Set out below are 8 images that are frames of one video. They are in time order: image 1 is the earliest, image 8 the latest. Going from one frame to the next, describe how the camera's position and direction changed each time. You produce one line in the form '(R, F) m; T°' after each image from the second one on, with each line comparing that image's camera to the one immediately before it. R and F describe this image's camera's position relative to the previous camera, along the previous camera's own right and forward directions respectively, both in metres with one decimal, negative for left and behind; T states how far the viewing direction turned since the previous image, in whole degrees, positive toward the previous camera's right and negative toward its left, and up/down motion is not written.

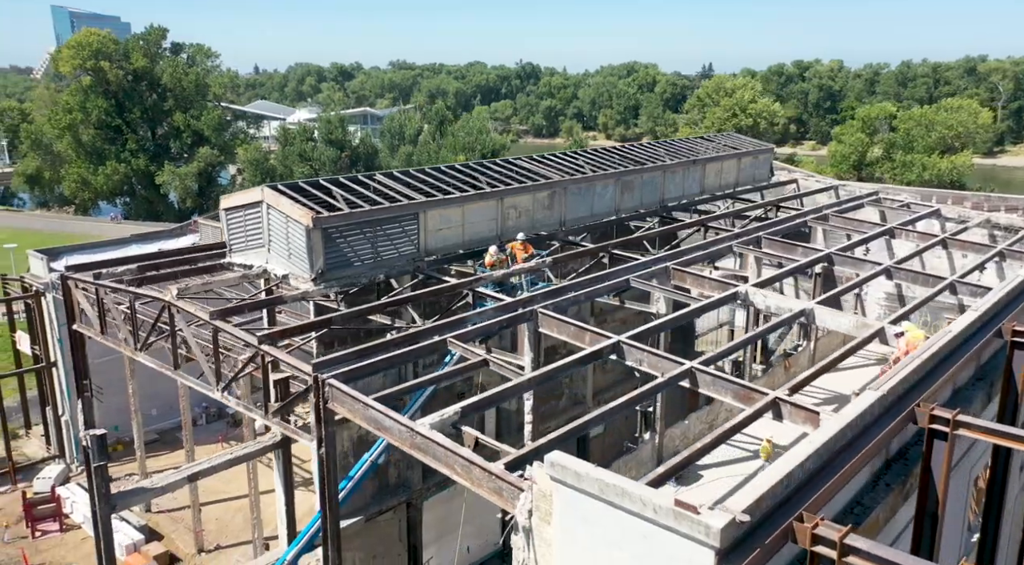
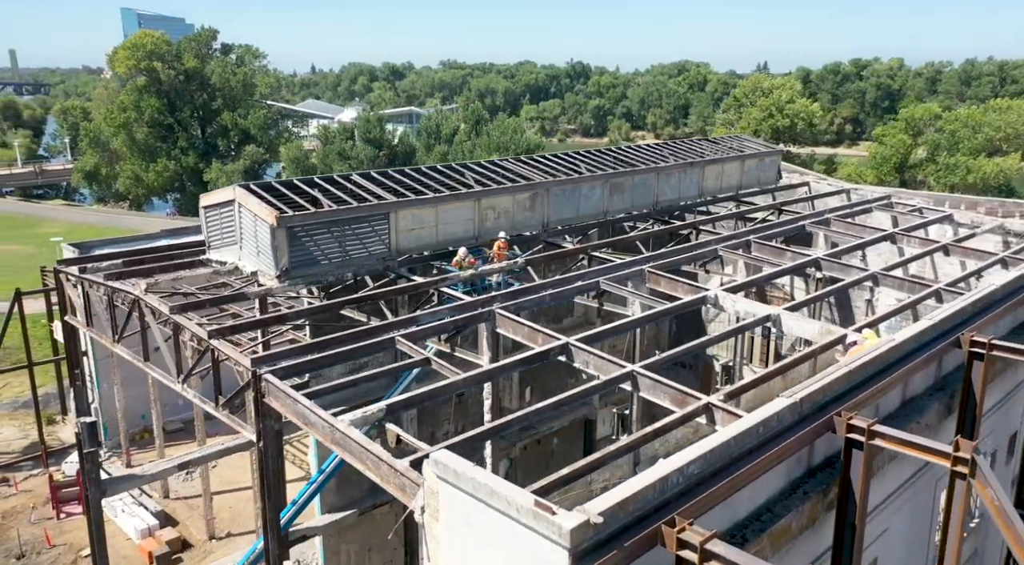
(+1.7, -0.2) m; -4°
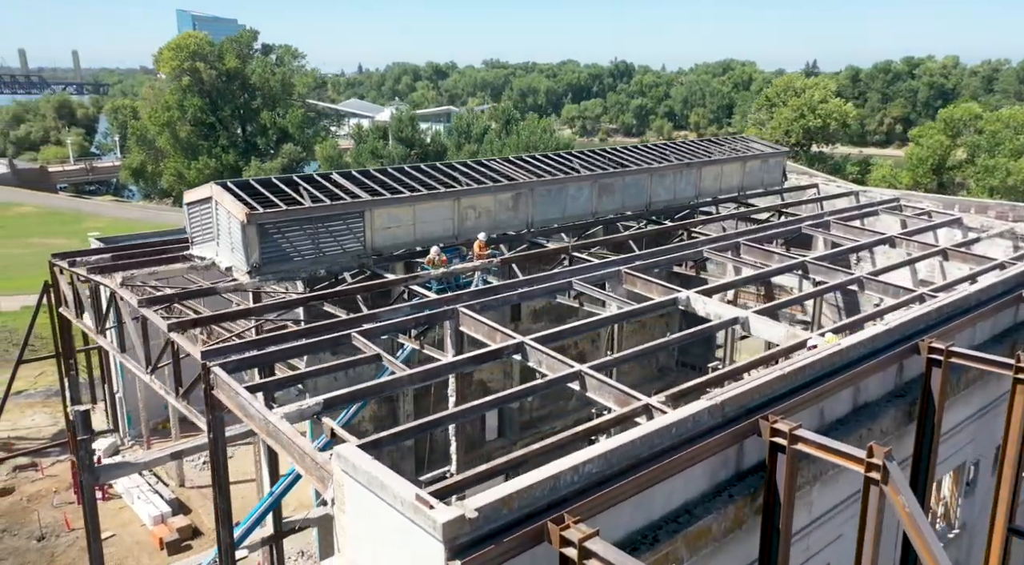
(+1.5, -0.1) m; -4°
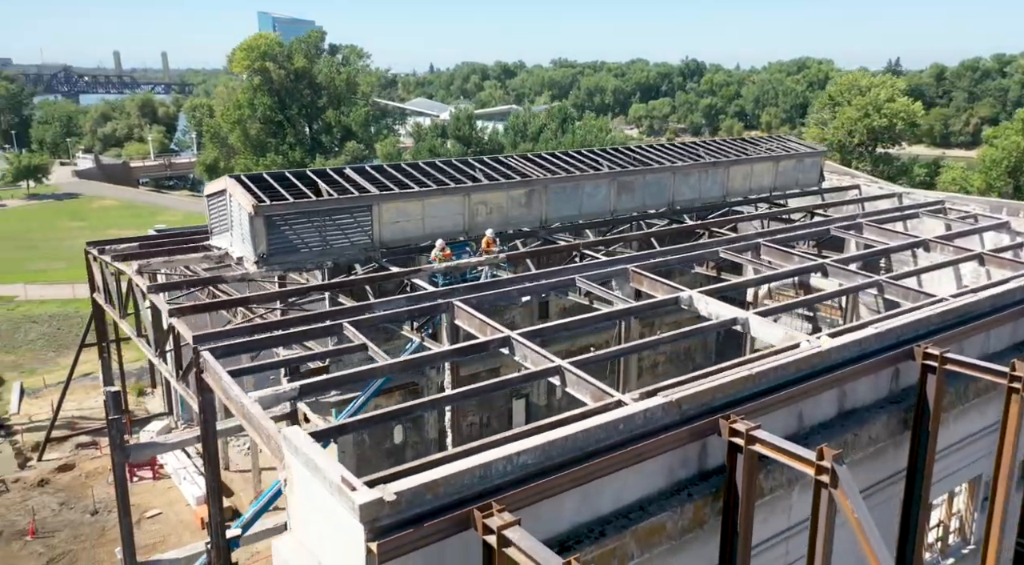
(+1.4, -0.1) m; -5°
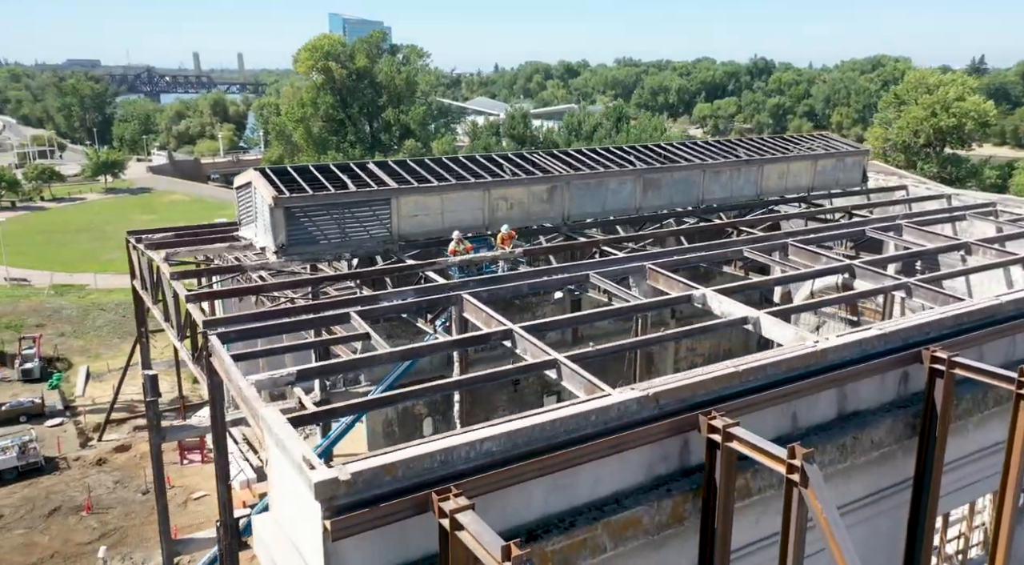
(+1.1, -0.1) m; -5°
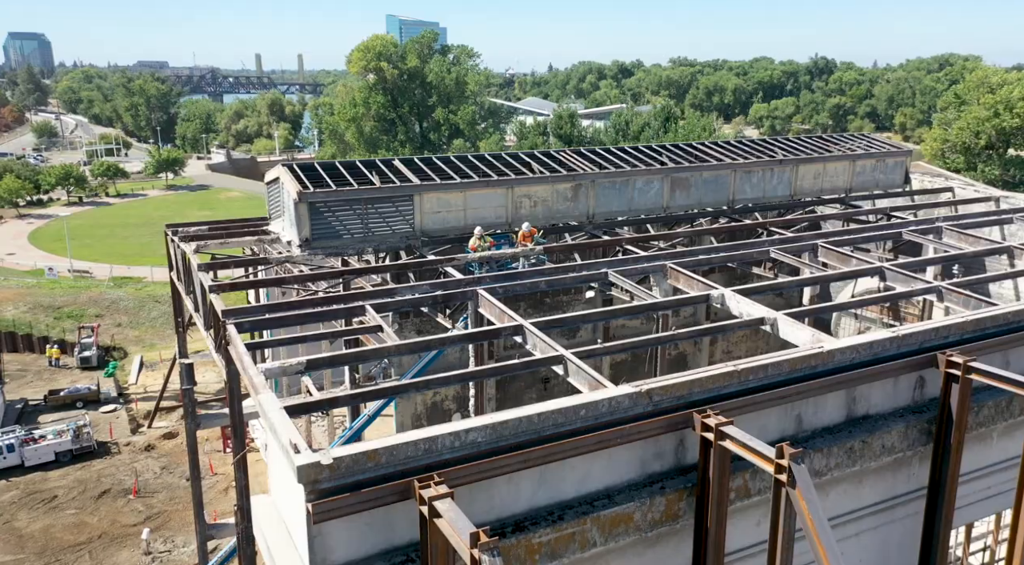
(+0.7, -0.1) m; -4°
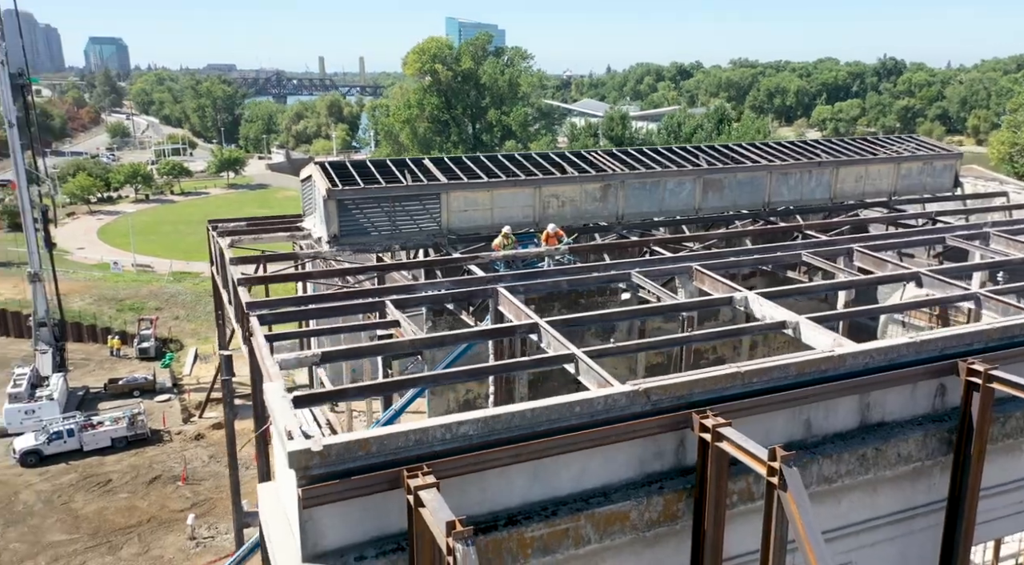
(+0.7, -0.1) m; -4°
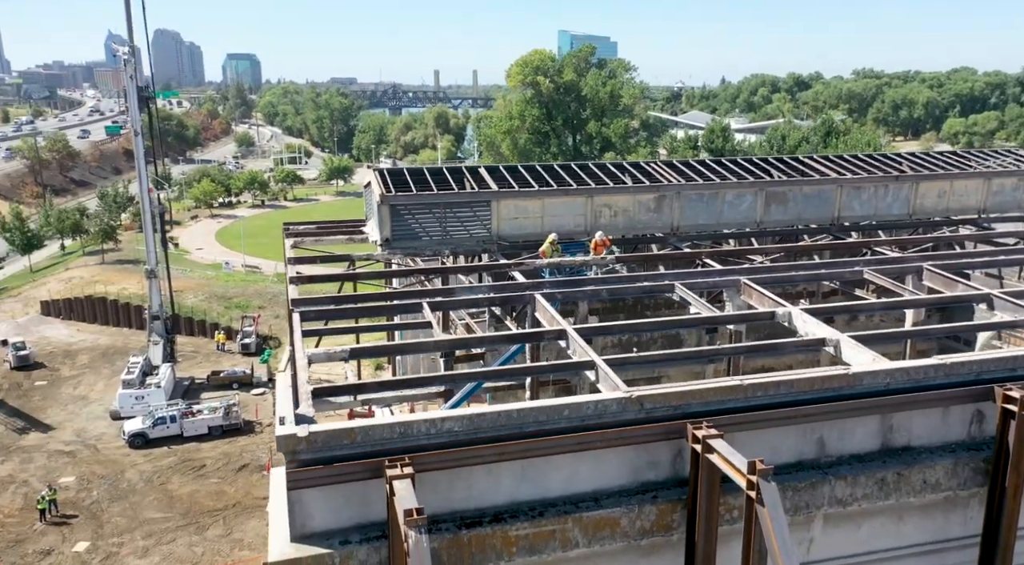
(+1.4, -0.1) m; -8°
